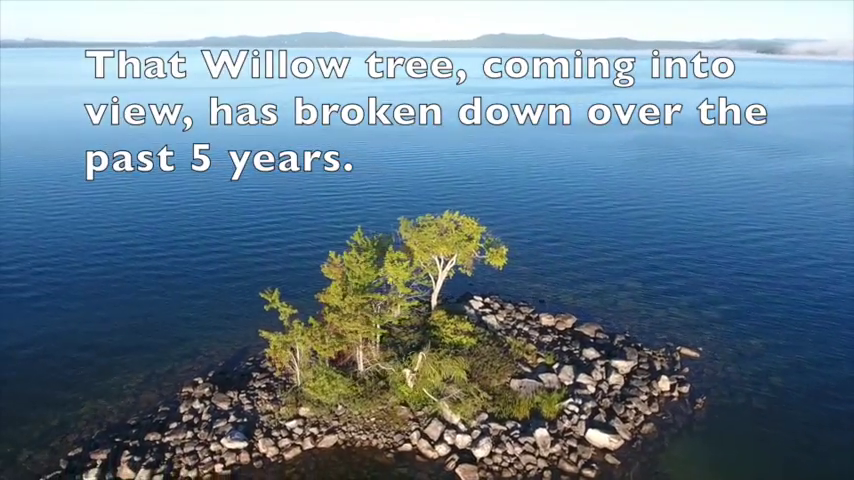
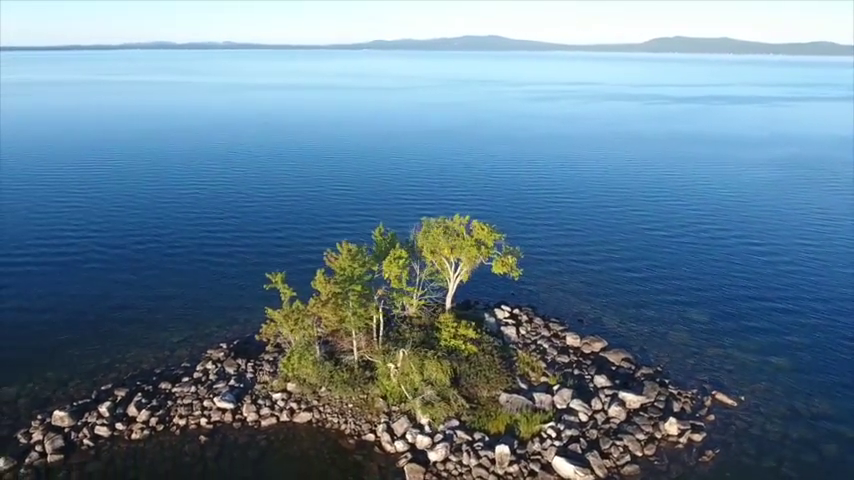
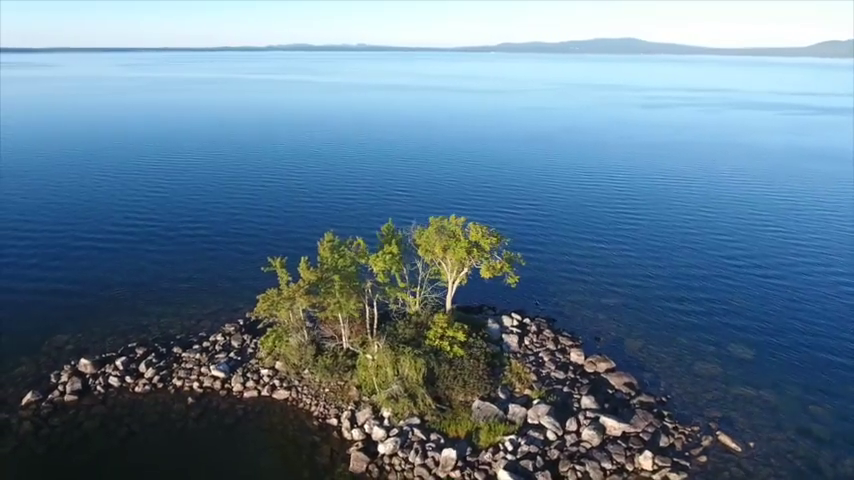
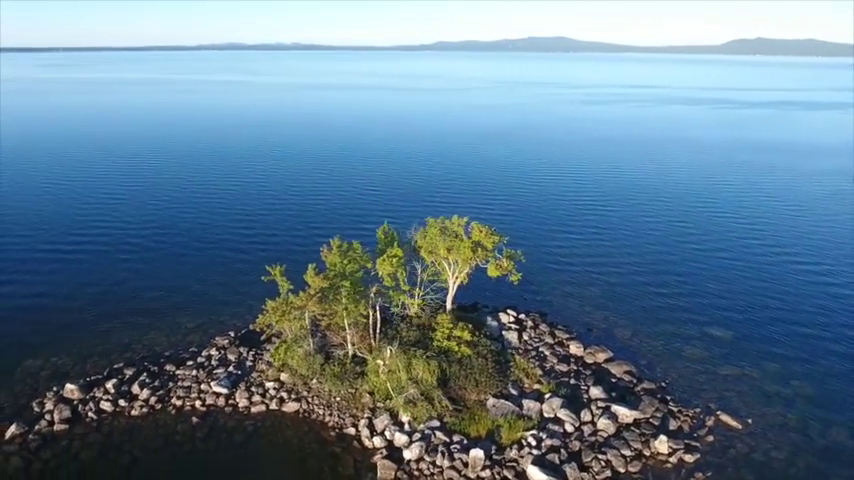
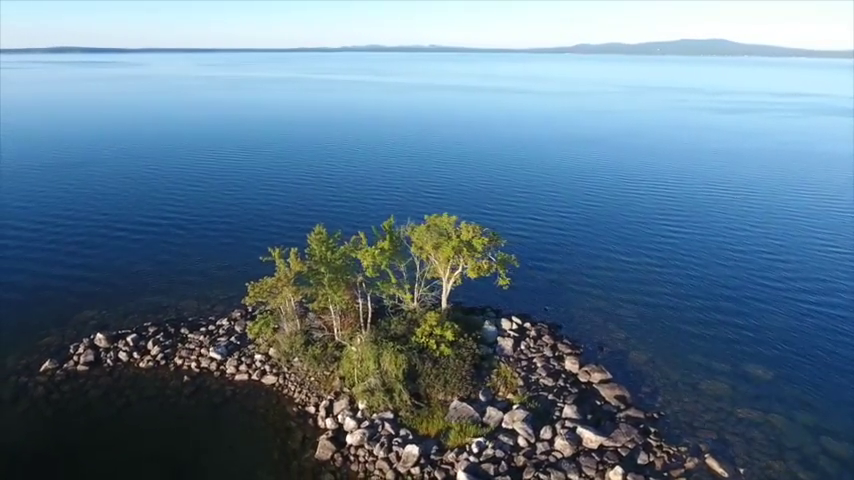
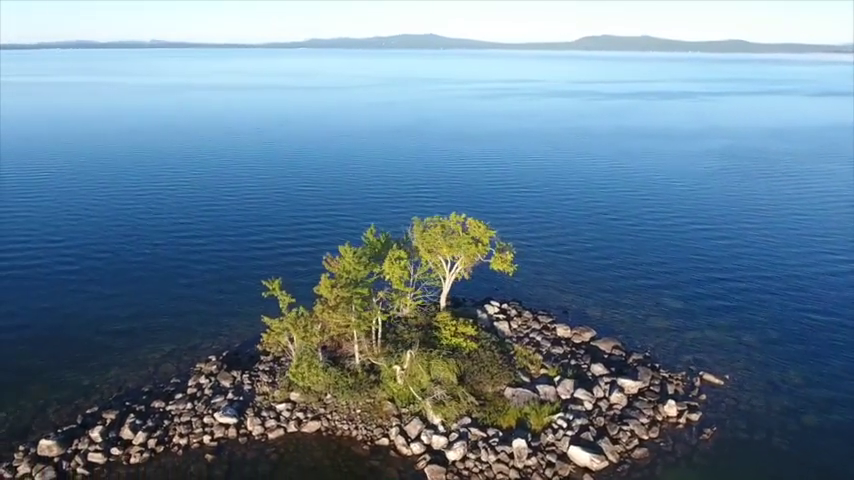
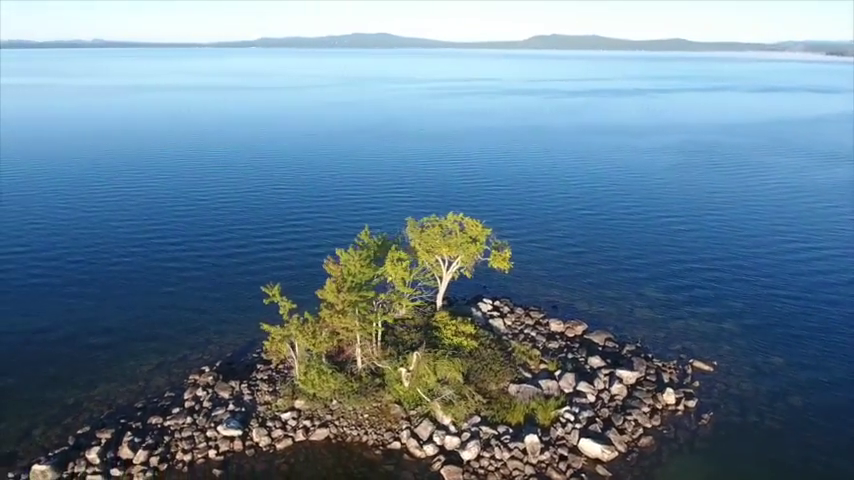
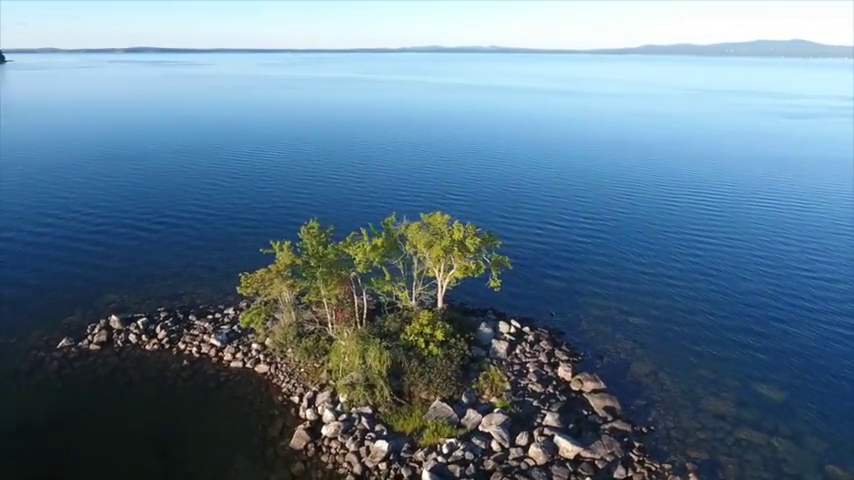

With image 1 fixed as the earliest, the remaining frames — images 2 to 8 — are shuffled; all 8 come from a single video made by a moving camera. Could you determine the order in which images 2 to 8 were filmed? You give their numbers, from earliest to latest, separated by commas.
7, 6, 2, 4, 3, 5, 8
